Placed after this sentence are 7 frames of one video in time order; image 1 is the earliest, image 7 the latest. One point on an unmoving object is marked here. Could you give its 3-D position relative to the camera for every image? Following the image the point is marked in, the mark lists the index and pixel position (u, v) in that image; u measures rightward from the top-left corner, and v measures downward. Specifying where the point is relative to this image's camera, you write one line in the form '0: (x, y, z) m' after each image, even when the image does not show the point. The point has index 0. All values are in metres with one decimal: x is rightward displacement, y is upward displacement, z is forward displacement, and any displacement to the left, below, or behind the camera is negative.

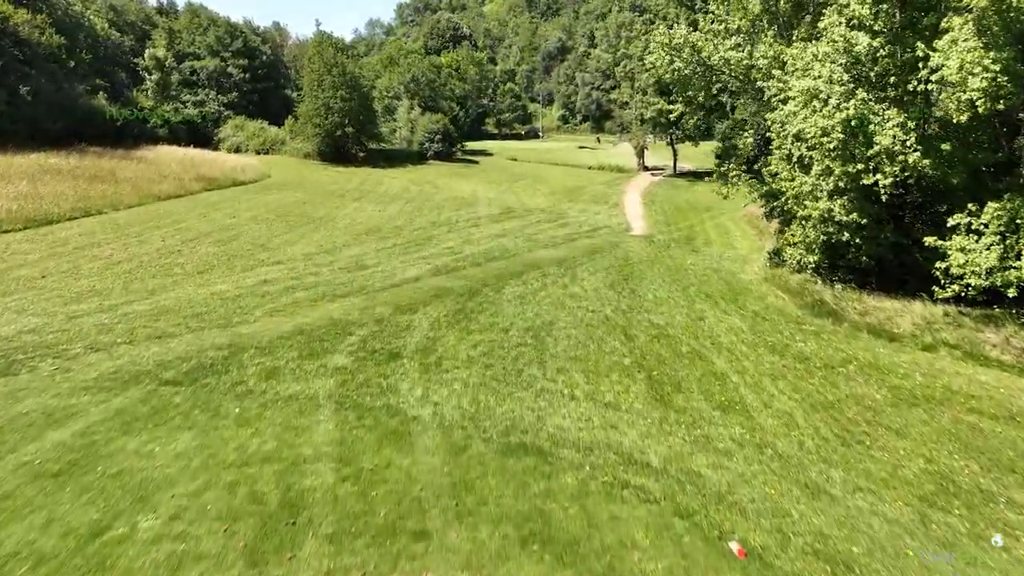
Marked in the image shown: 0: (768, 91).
0: (+6.9, +5.2, +16.5) m
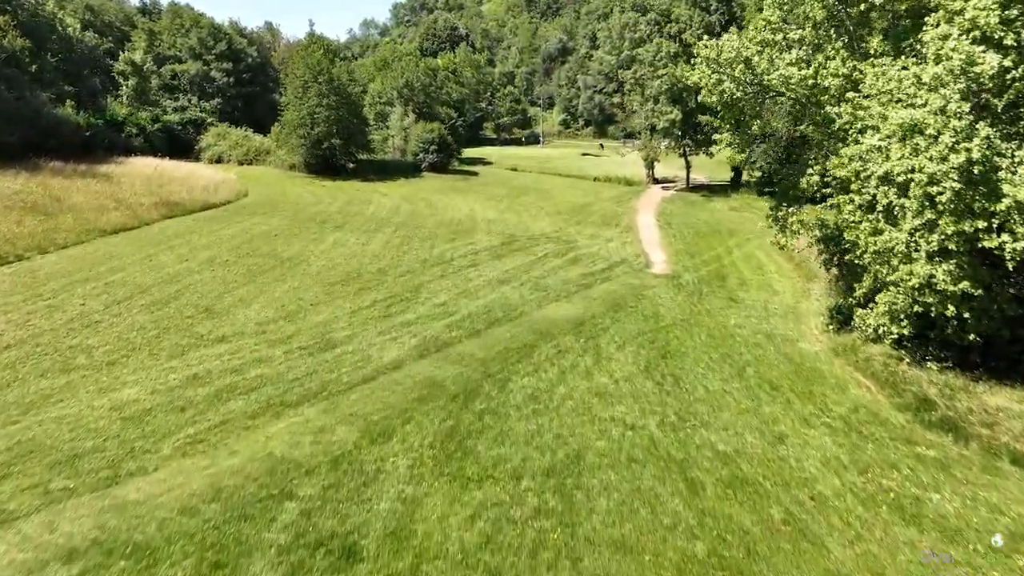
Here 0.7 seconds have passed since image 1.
0: (+7.0, +3.6, +13.2) m
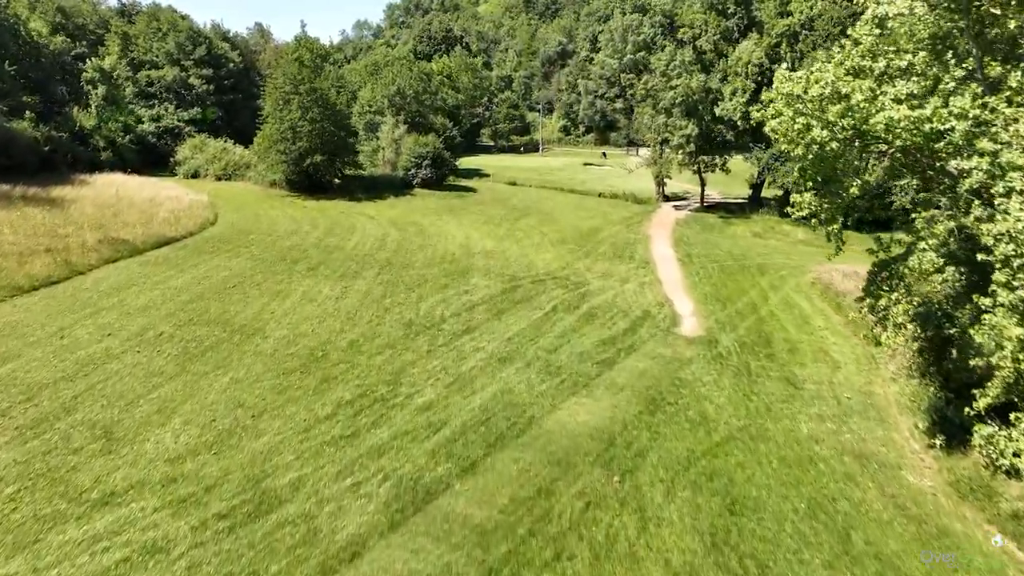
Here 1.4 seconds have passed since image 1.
0: (+7.2, +1.7, +9.7) m
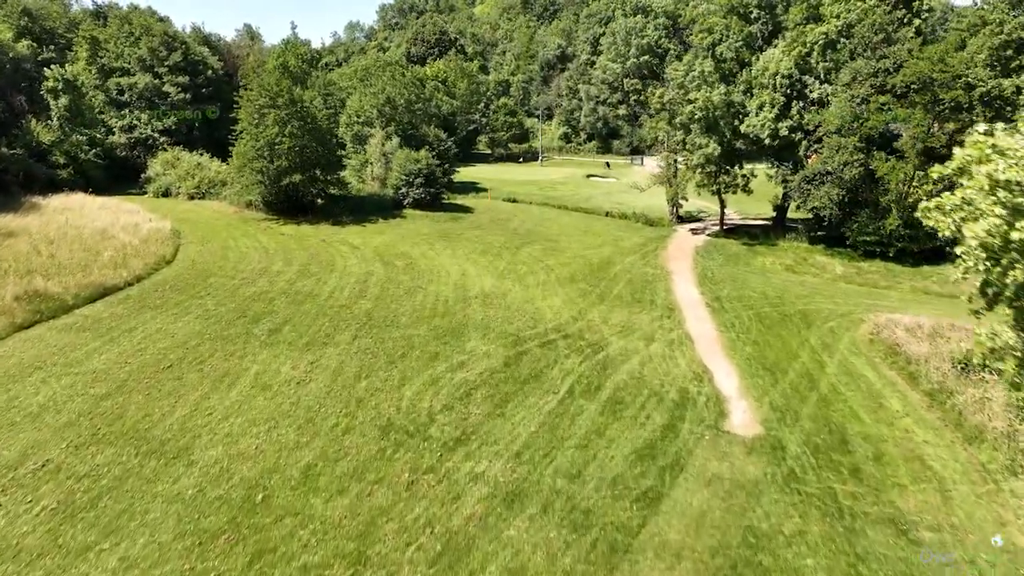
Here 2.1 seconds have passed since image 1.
0: (+7.4, -0.3, +5.8) m
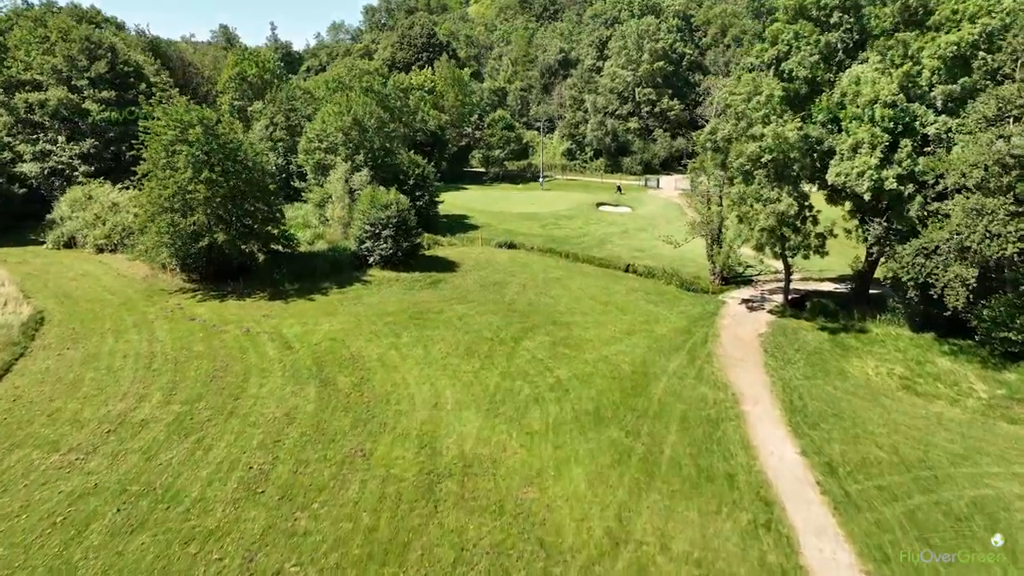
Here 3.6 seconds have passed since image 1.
0: (+7.3, -4.6, -3.6) m
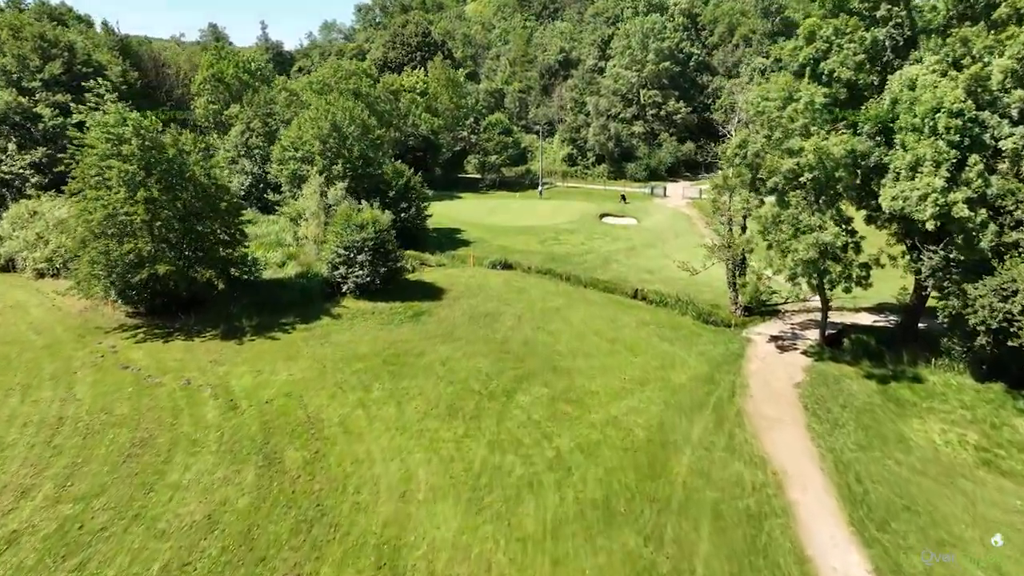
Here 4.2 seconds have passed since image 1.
0: (+7.0, -6.0, -7.5) m
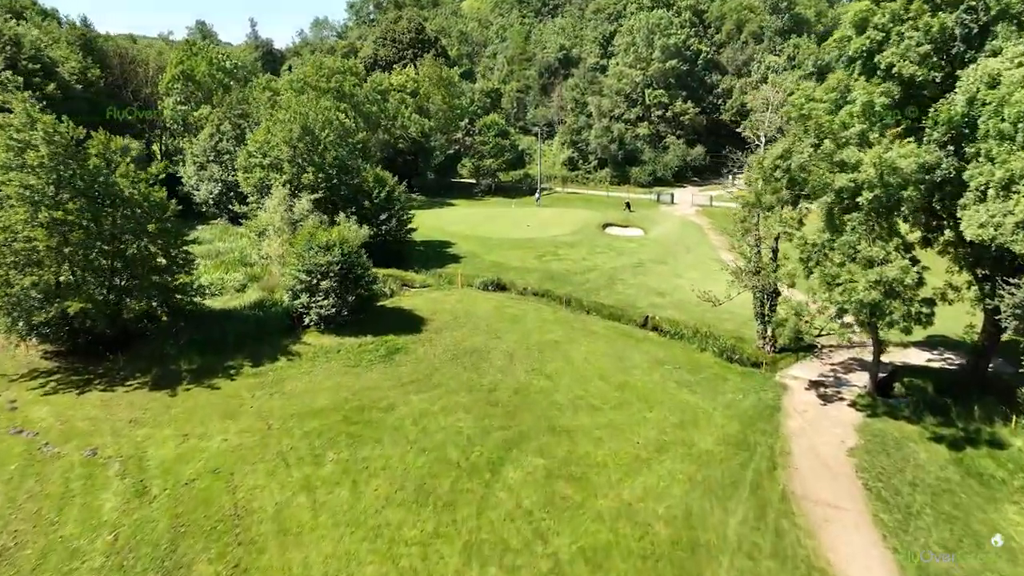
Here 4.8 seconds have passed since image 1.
0: (+6.6, -7.3, -11.7) m
